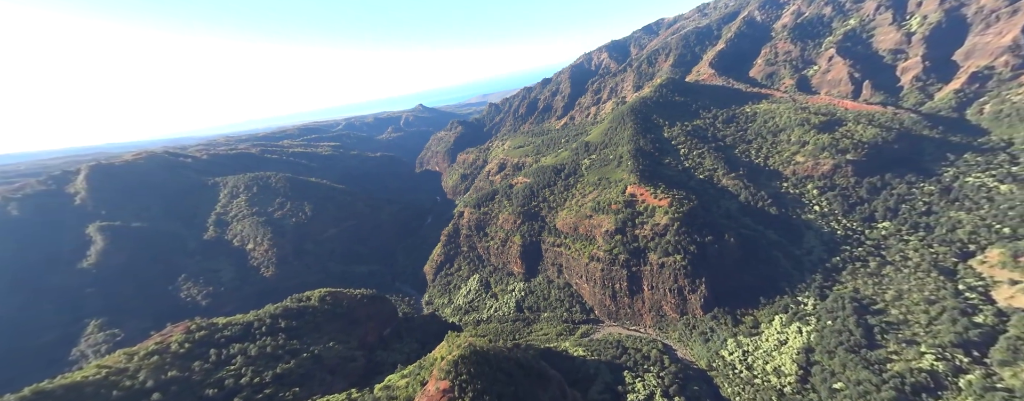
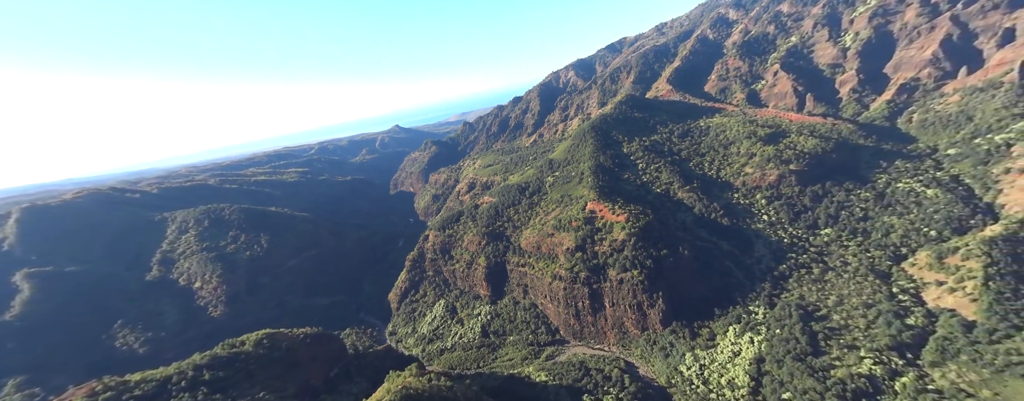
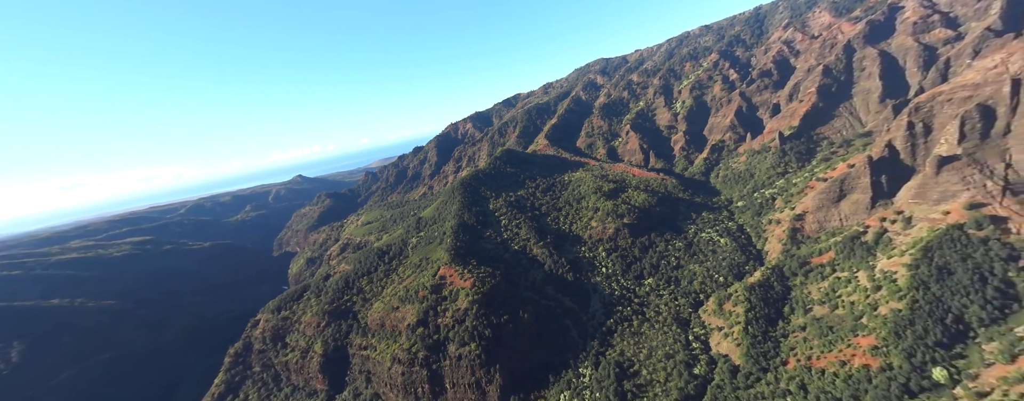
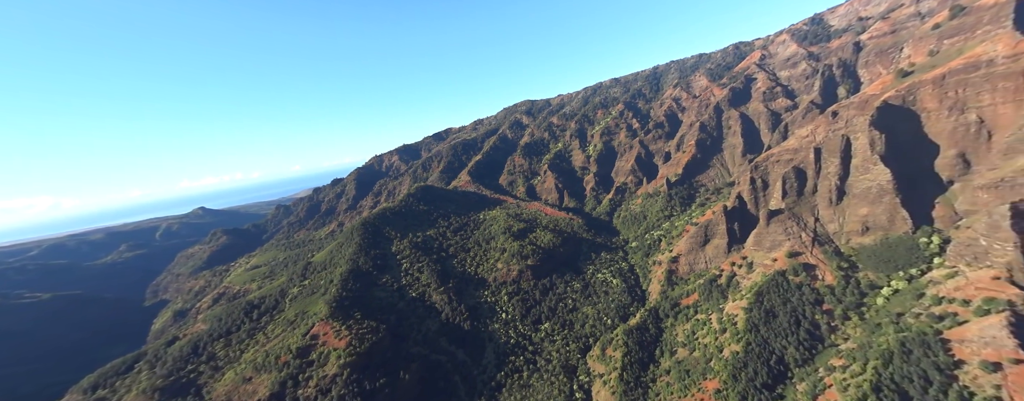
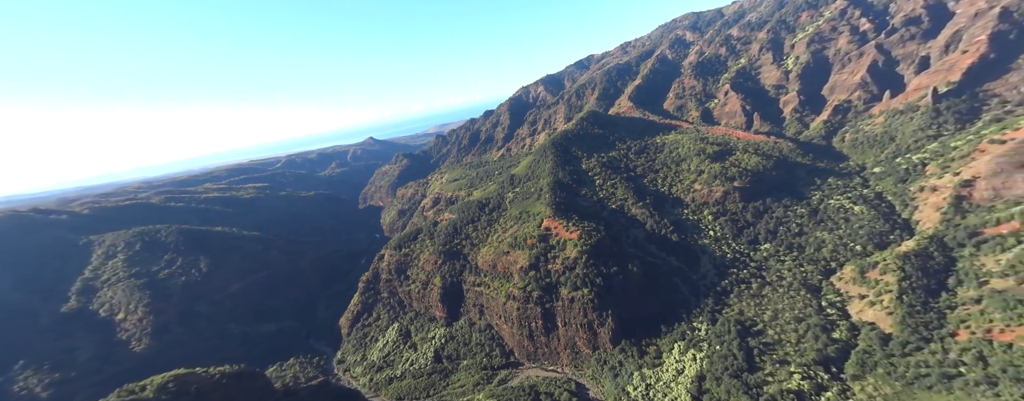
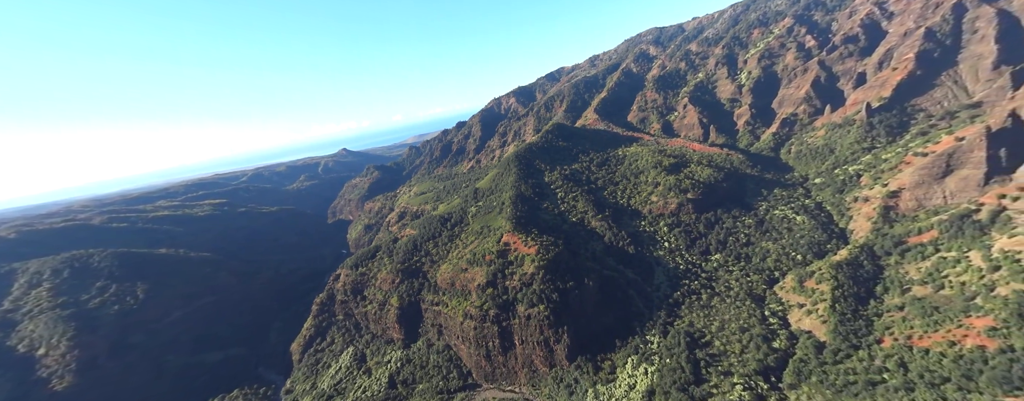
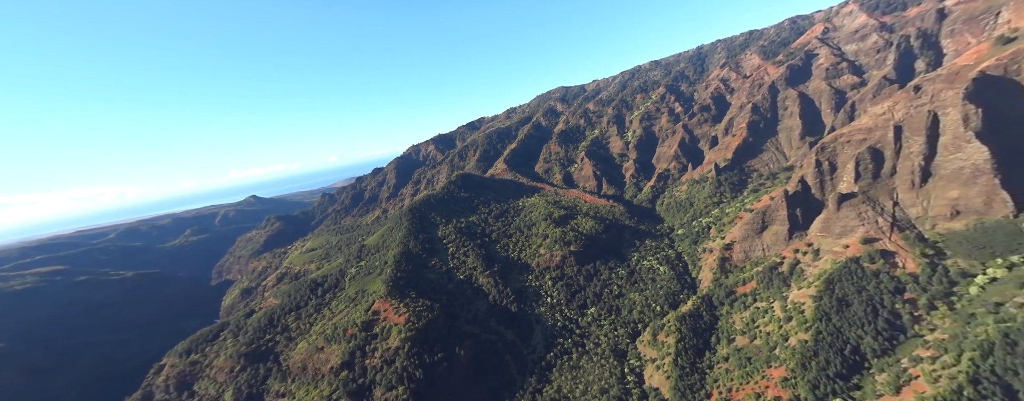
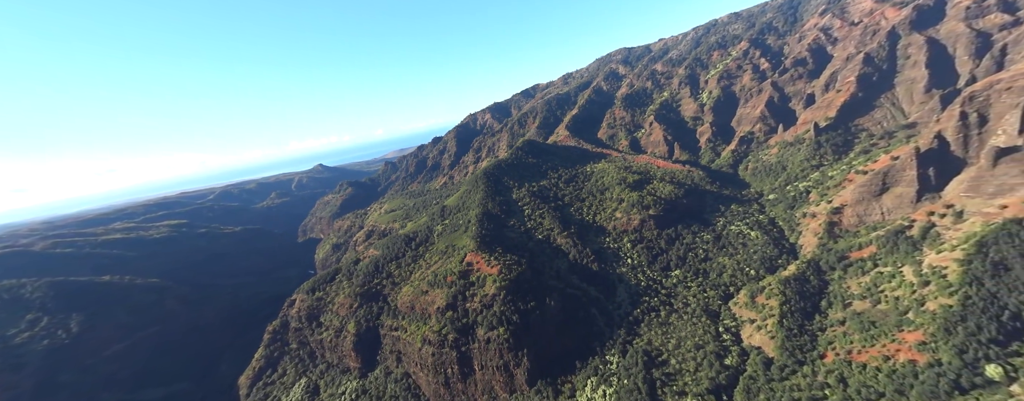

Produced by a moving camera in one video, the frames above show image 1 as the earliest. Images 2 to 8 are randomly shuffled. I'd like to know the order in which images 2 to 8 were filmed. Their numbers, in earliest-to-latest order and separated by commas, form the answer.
2, 5, 6, 8, 3, 7, 4
